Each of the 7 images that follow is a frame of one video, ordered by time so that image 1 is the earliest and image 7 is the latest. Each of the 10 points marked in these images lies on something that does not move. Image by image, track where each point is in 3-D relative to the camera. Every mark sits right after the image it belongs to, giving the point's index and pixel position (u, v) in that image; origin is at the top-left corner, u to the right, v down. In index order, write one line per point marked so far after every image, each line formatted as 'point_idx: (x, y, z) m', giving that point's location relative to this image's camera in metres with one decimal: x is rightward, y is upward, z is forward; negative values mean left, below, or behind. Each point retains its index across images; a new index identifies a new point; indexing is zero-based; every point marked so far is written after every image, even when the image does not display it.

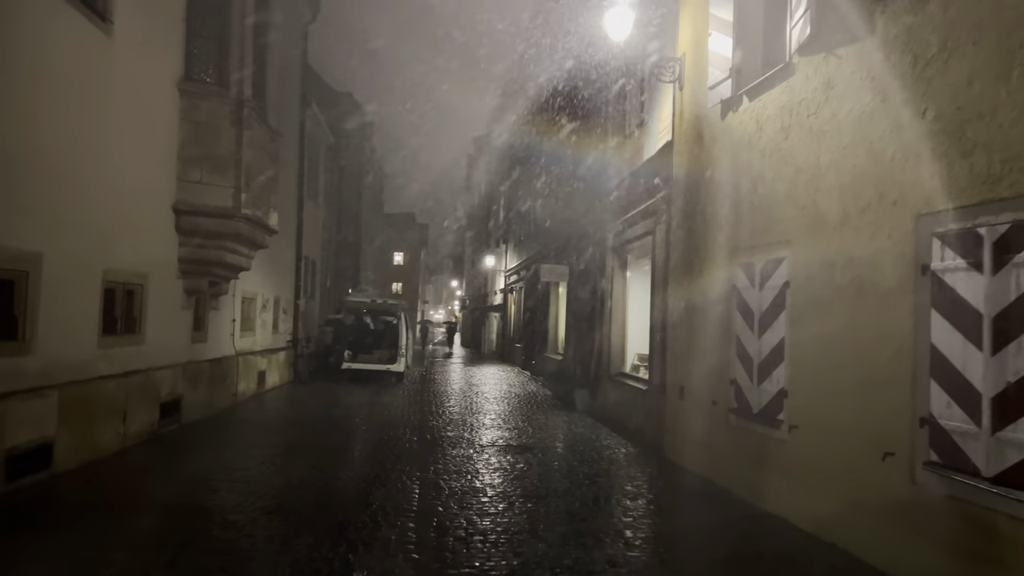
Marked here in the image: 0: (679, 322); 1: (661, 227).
0: (+1.9, -0.4, +9.9) m
1: (+1.9, +0.8, +11.1) m
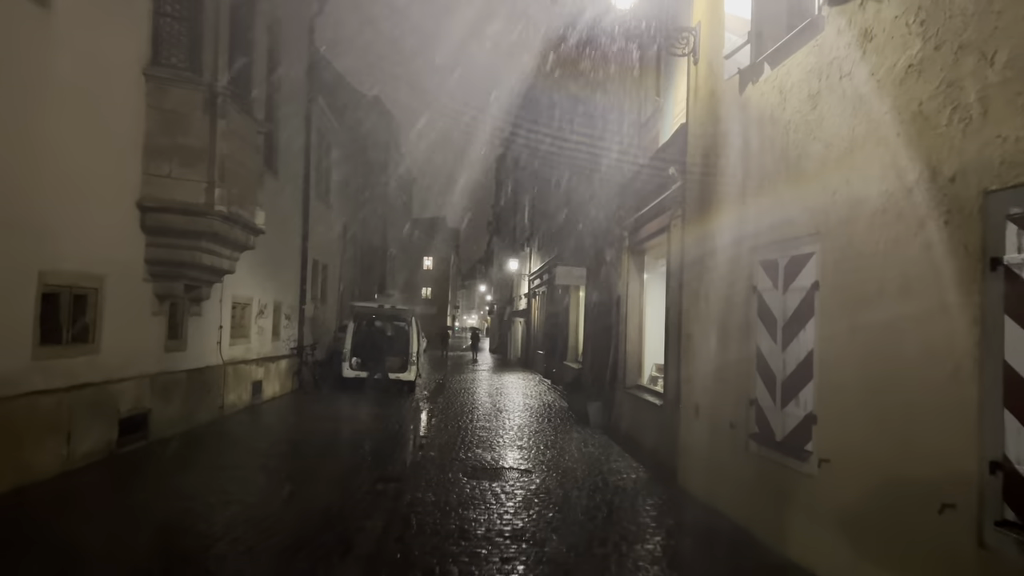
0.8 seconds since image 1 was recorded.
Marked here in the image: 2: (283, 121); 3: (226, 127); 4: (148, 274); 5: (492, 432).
0: (+1.8, -0.4, +8.6) m
1: (+1.9, +0.8, +9.9) m
2: (-4.7, +3.5, +17.7) m
3: (-3.7, +2.1, +11.2) m
4: (-4.5, +0.2, +10.7) m
5: (-0.3, -2.3, +13.9) m
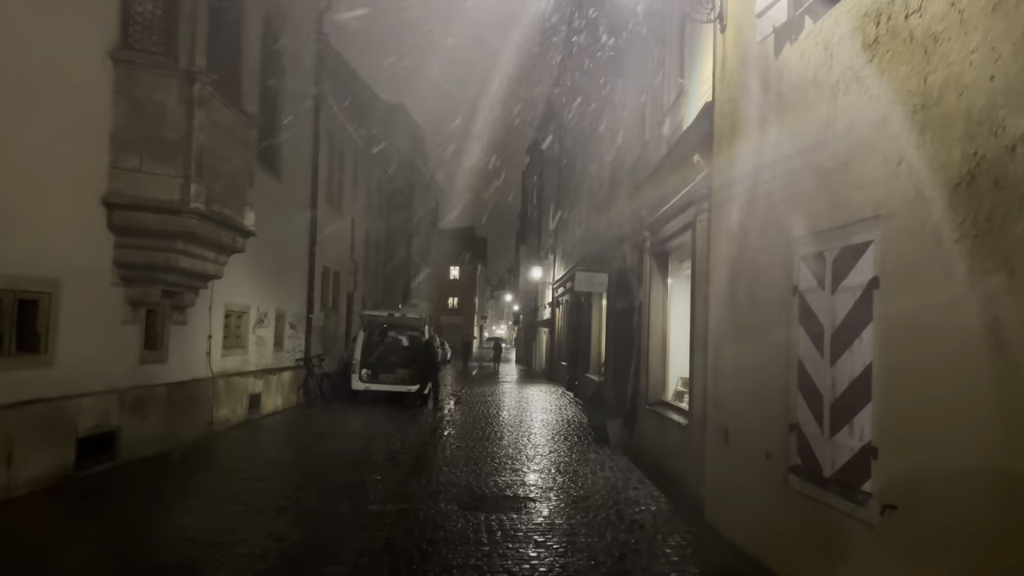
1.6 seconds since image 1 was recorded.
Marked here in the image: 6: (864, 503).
0: (+1.8, -0.5, +7.4) m
1: (+1.9, +0.7, +8.7) m
2: (-4.4, +3.3, +16.8) m
3: (-3.6, +2.0, +10.2) m
4: (-4.5, +0.1, +9.8) m
5: (-0.1, -2.4, +12.7) m
6: (+1.8, -1.1, +4.5) m
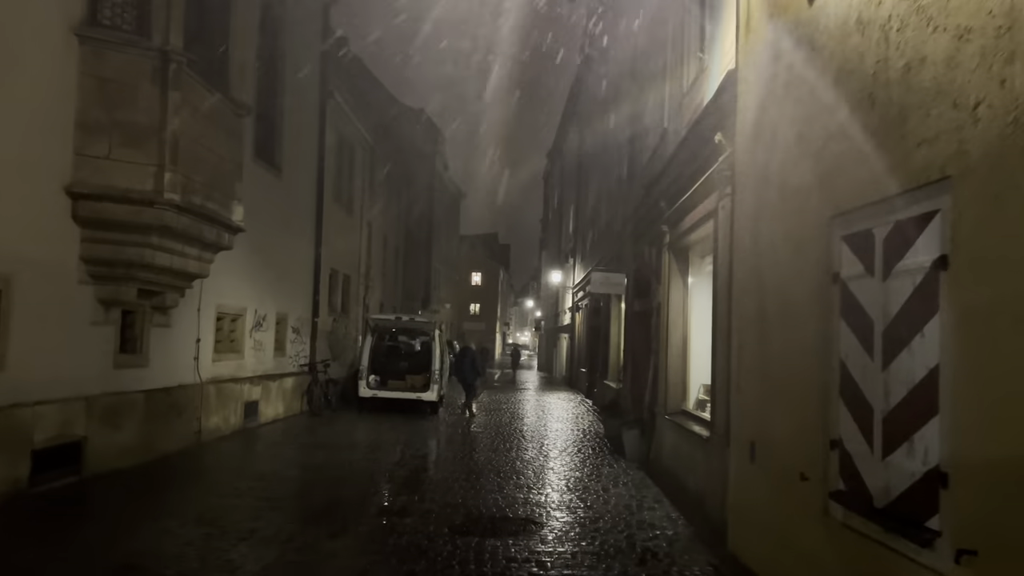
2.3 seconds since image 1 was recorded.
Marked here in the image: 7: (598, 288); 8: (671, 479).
0: (+1.8, -0.4, +6.4) m
1: (+1.9, +0.8, +7.7) m
2: (-4.2, +3.3, +16.1) m
3: (-3.6, +2.0, +9.4) m
4: (-4.4, +0.1, +9.0) m
5: (0.0, -2.4, +11.8) m
6: (+1.7, -1.1, +3.5) m
7: (+1.6, 0.0, +15.4) m
8: (+1.8, -2.2, +9.9) m
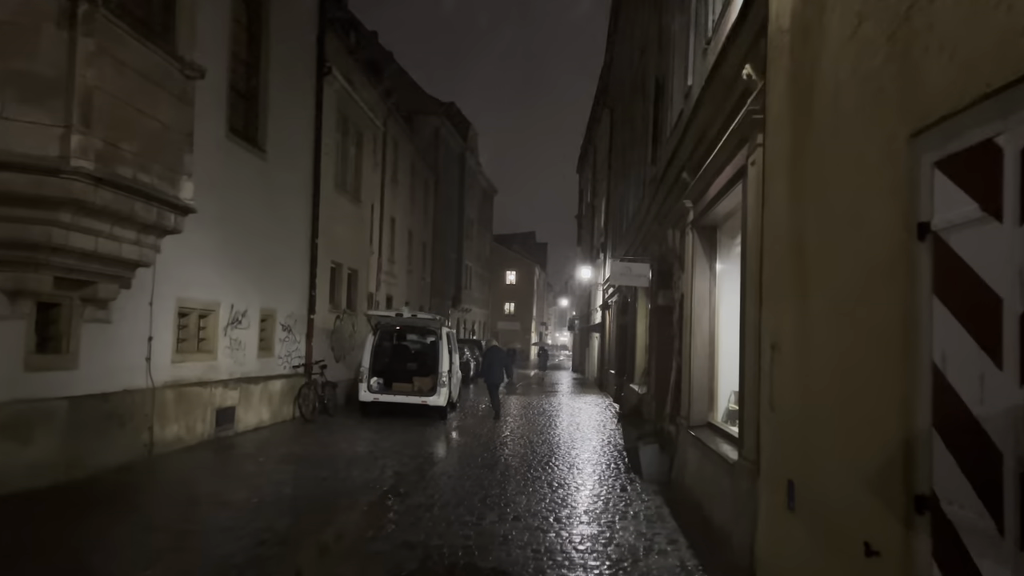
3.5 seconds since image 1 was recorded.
0: (+1.5, -0.3, +4.6) m
1: (+1.7, +0.9, +5.9) m
2: (-4.0, +3.4, +14.5) m
3: (-3.7, +2.2, +7.9) m
4: (-4.6, +0.2, +7.5) m
5: (0.0, -2.2, +10.1) m
6: (+1.3, -0.9, +1.7) m
7: (+1.7, +0.1, +13.6) m
8: (+1.7, -2.1, +8.1) m
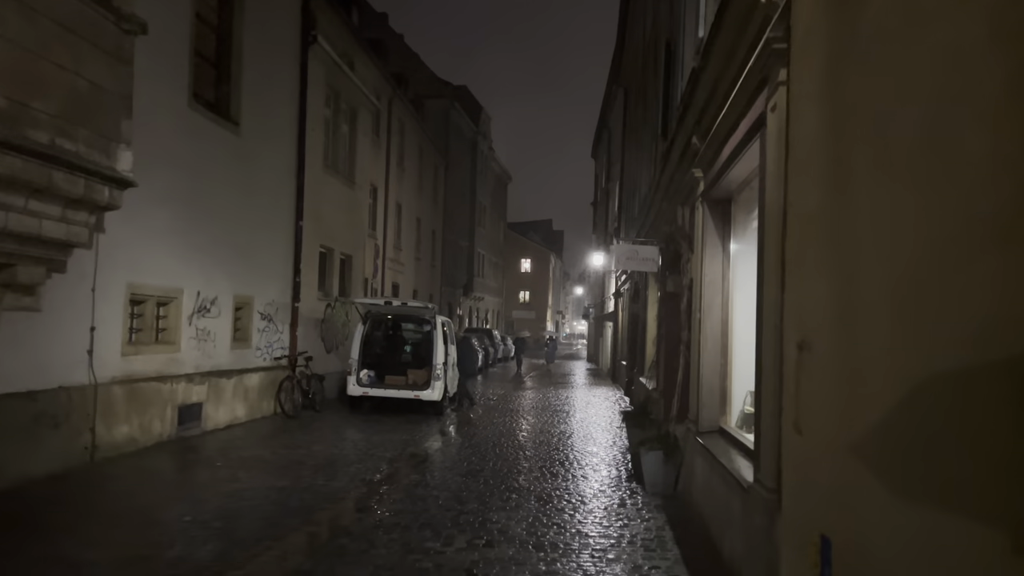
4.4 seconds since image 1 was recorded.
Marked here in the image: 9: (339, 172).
0: (+1.2, -0.2, +3.4) m
1: (+1.4, +1.0, +4.6) m
2: (-4.1, +3.6, +13.3) m
3: (-3.9, +2.3, +6.7) m
4: (-4.8, +0.4, +6.3) m
5: (-0.2, -2.1, +8.8) m
6: (+0.9, -0.9, +0.5) m
7: (+1.6, +0.3, +12.4) m
8: (+1.5, -1.9, +6.8) m
9: (-3.7, +2.5, +18.5) m
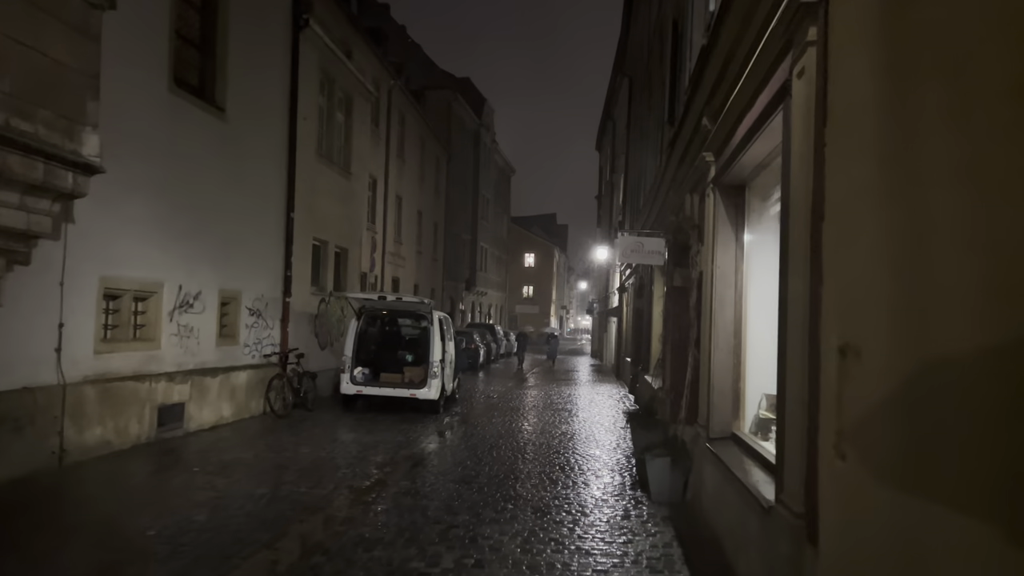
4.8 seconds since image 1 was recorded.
0: (+1.1, -0.1, +2.8) m
1: (+1.4, +1.0, +4.0) m
2: (-4.1, +3.7, +12.7) m
3: (-4.0, +2.3, +6.1) m
4: (-4.9, +0.4, +5.8) m
5: (-0.2, -2.0, +8.3) m
6: (+0.9, -0.9, -0.1) m
7: (+1.6, +0.4, +11.7) m
8: (+1.5, -1.9, +6.2) m
9: (-3.7, +2.6, +17.9) m
